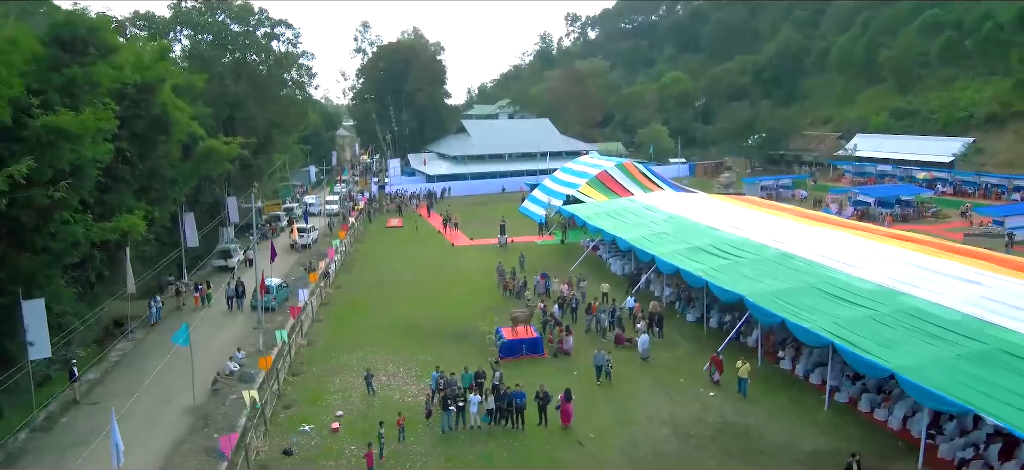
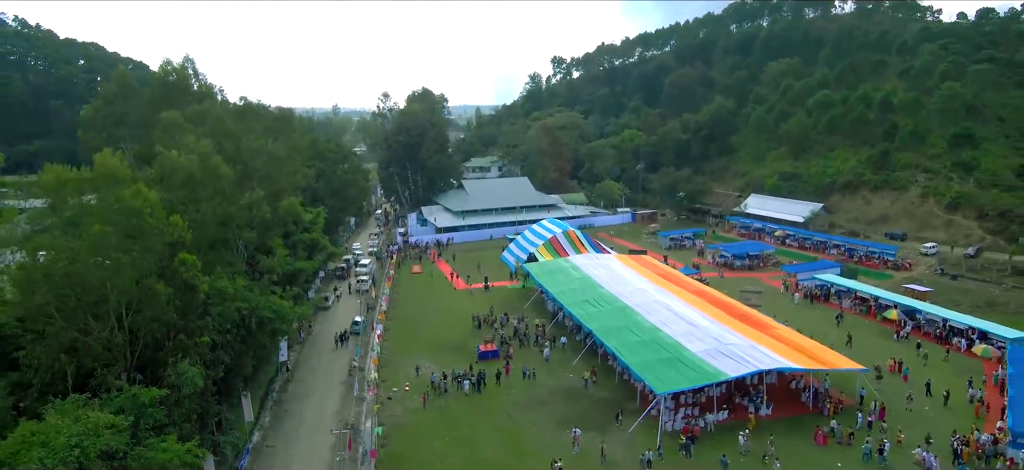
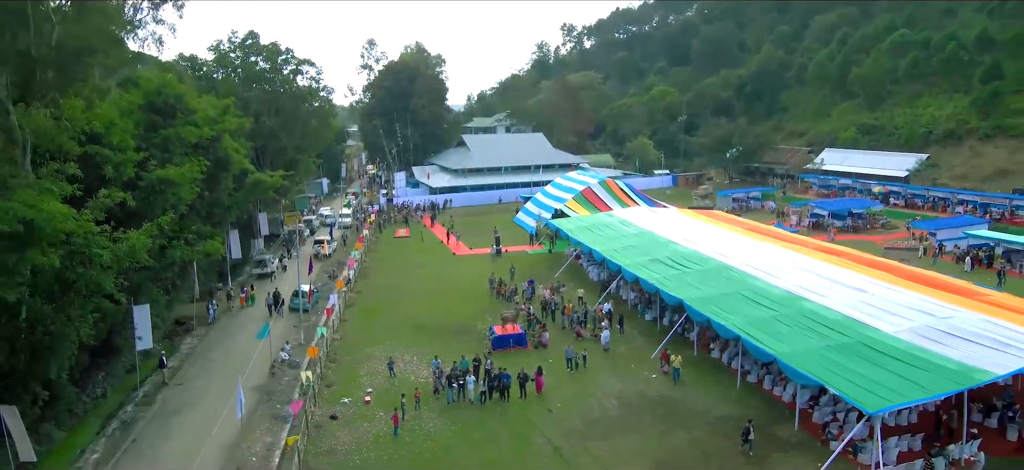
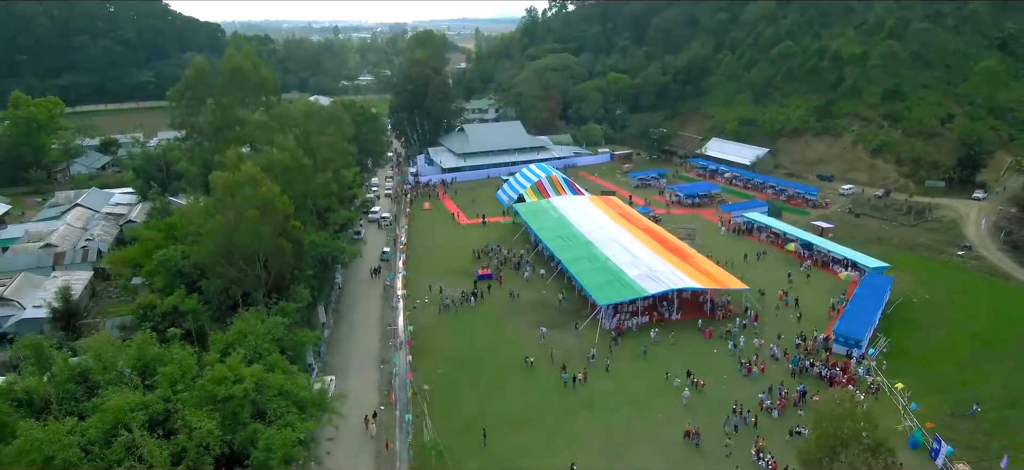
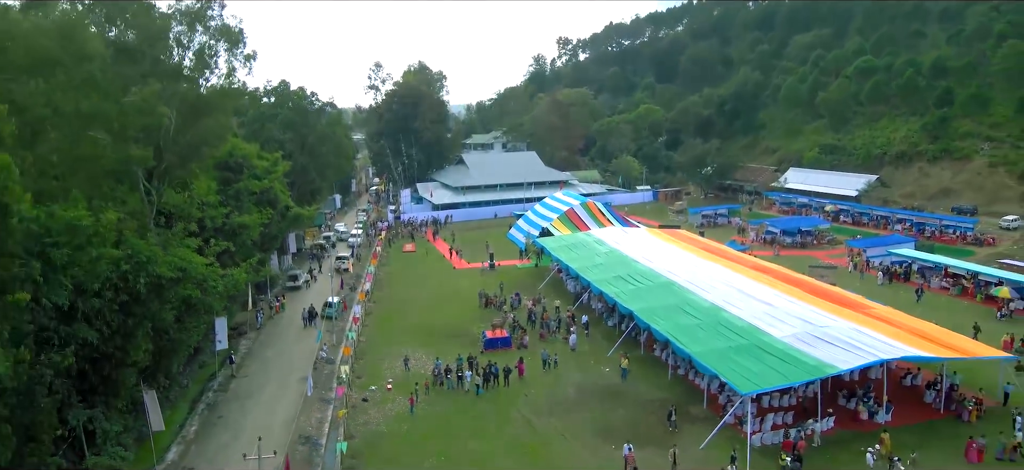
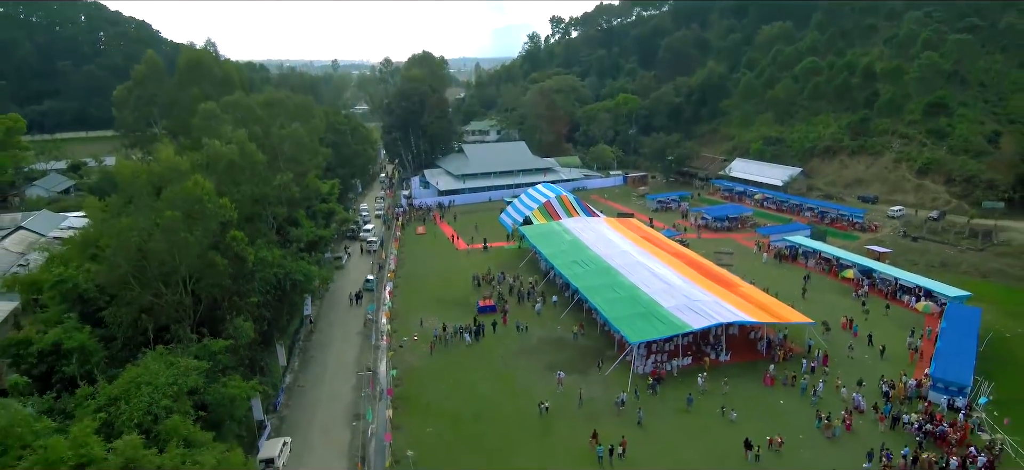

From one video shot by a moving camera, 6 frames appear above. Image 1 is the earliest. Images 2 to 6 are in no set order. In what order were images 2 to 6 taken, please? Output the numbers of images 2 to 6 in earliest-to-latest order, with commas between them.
3, 5, 2, 6, 4
